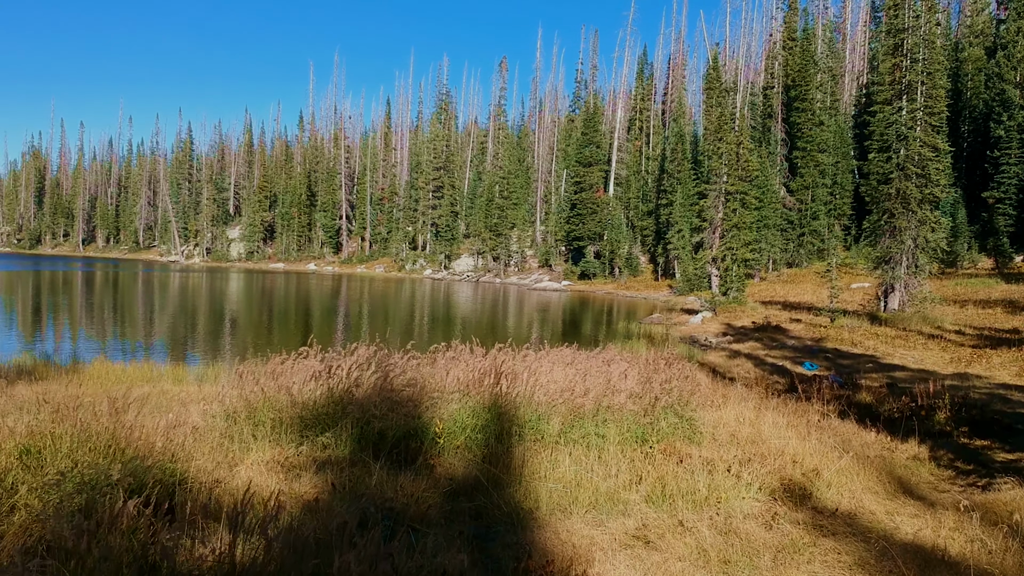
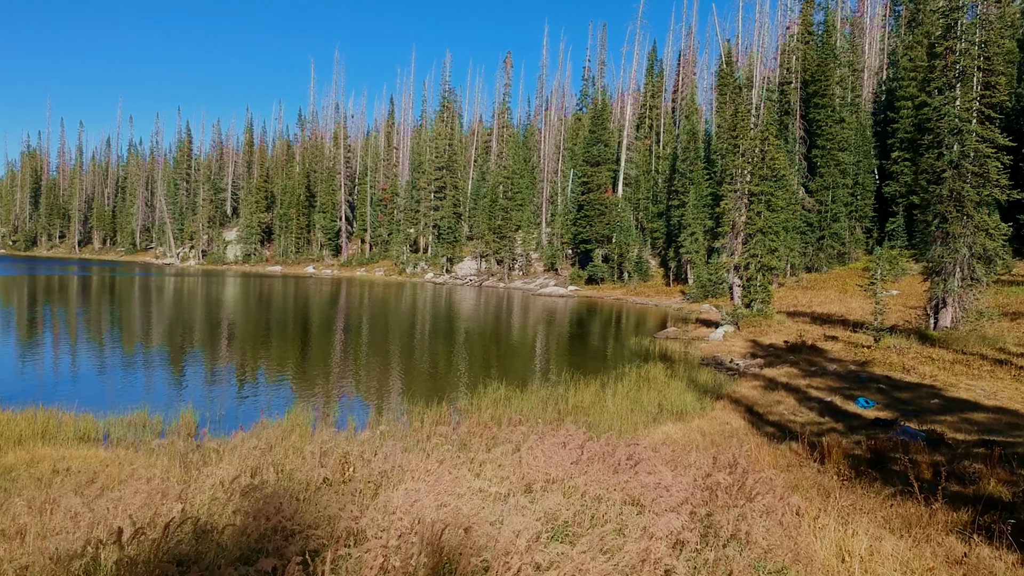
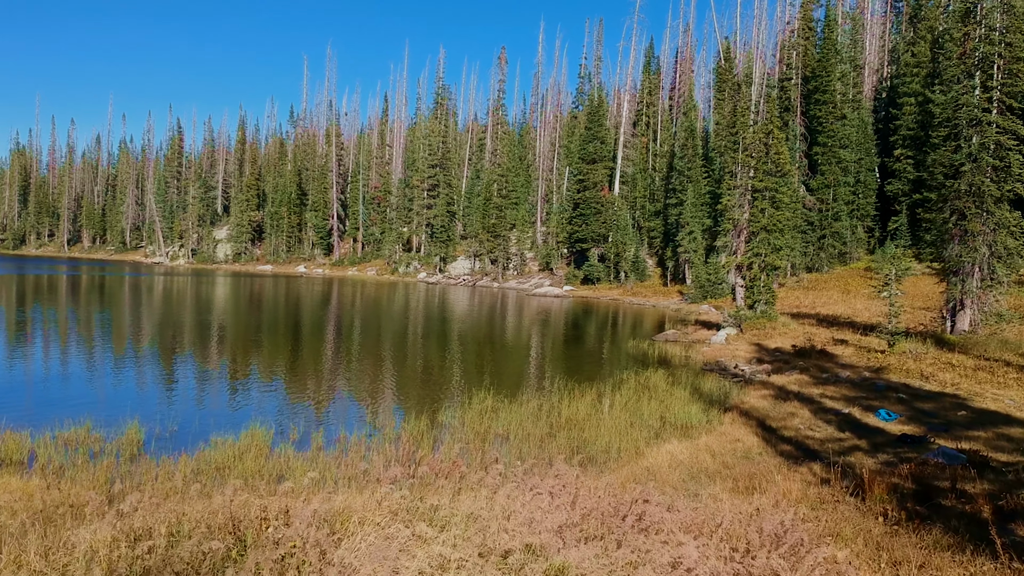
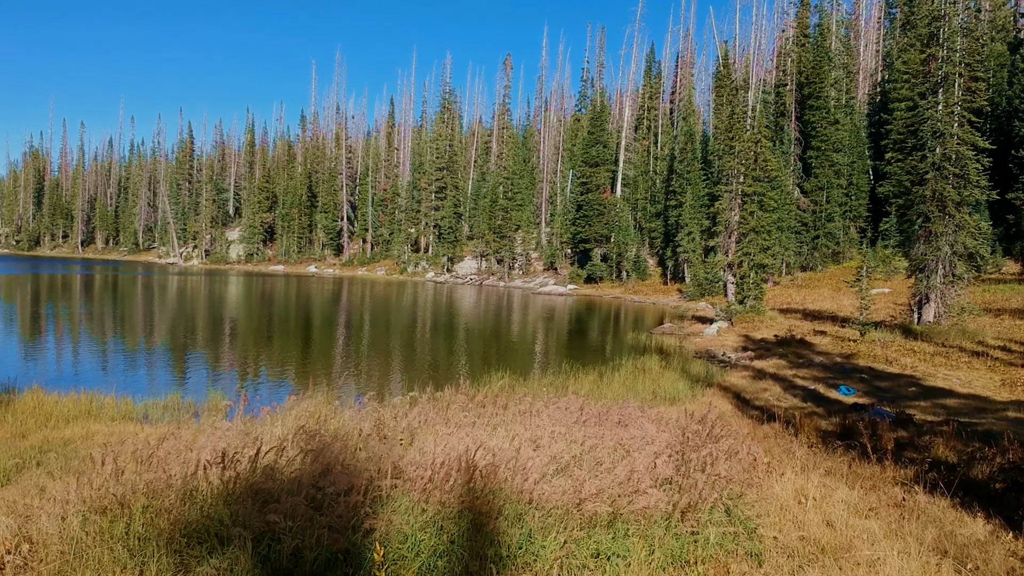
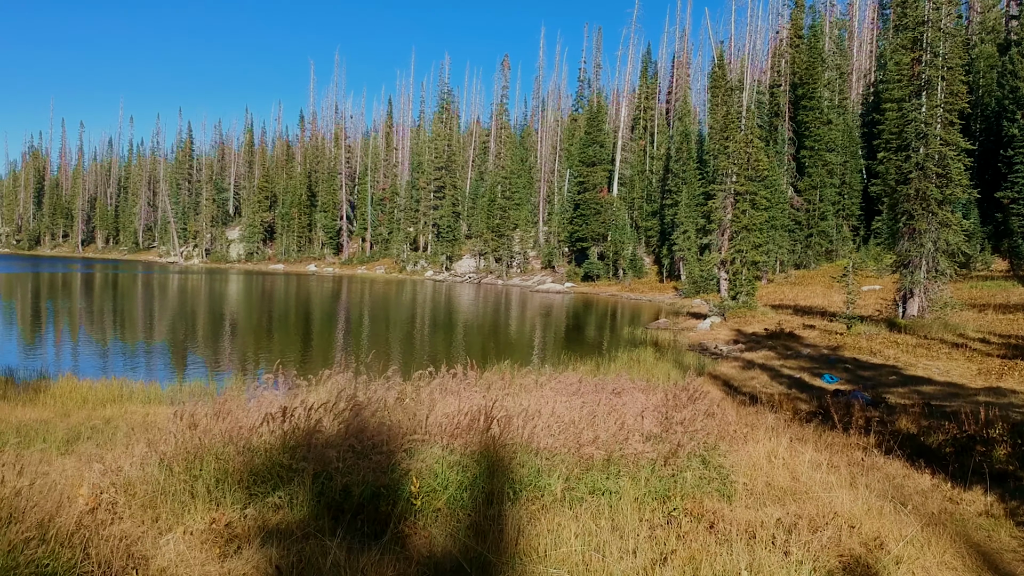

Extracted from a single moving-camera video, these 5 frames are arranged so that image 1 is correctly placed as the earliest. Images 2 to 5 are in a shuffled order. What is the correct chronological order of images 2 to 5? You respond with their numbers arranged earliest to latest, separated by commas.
5, 4, 2, 3
